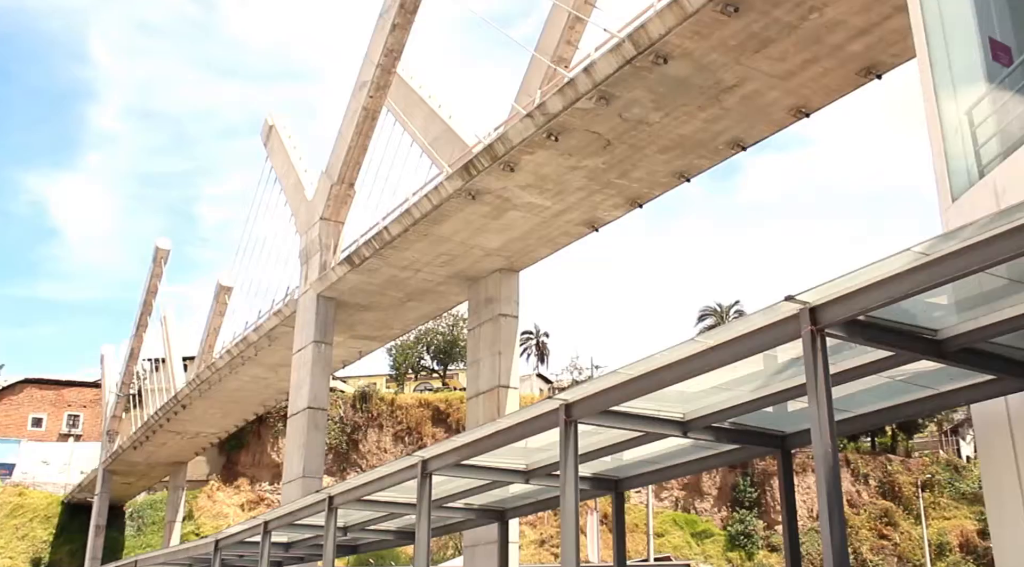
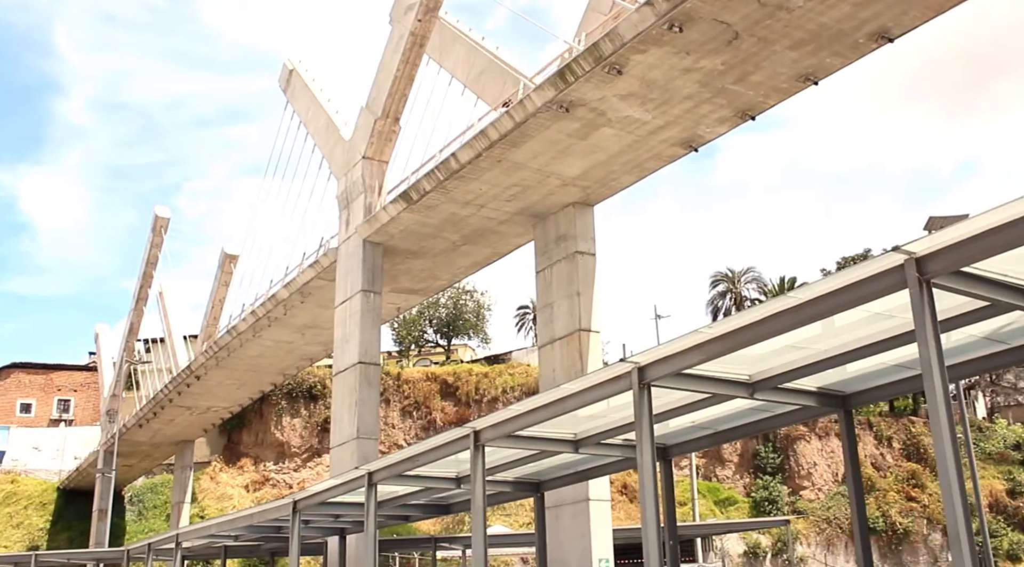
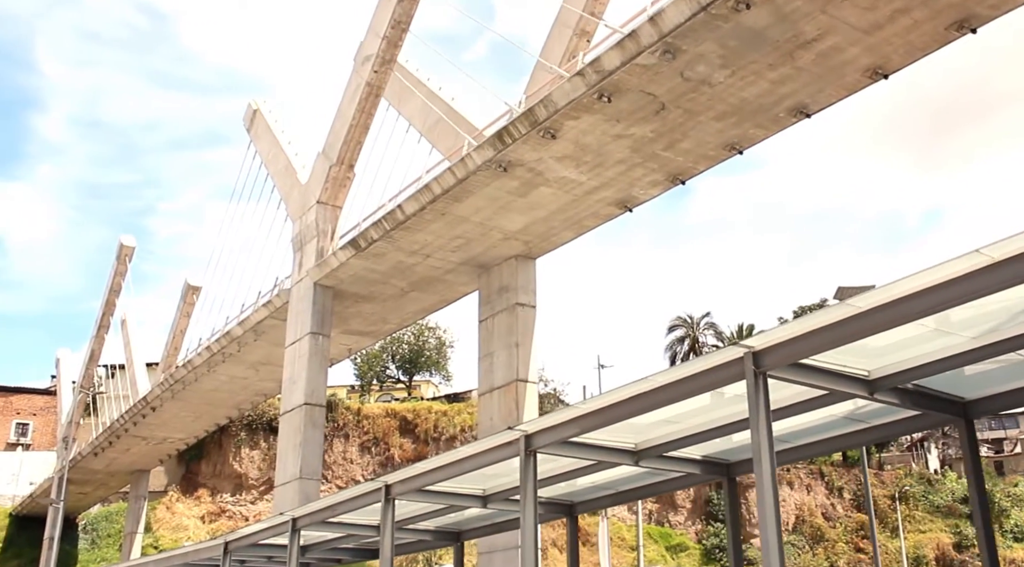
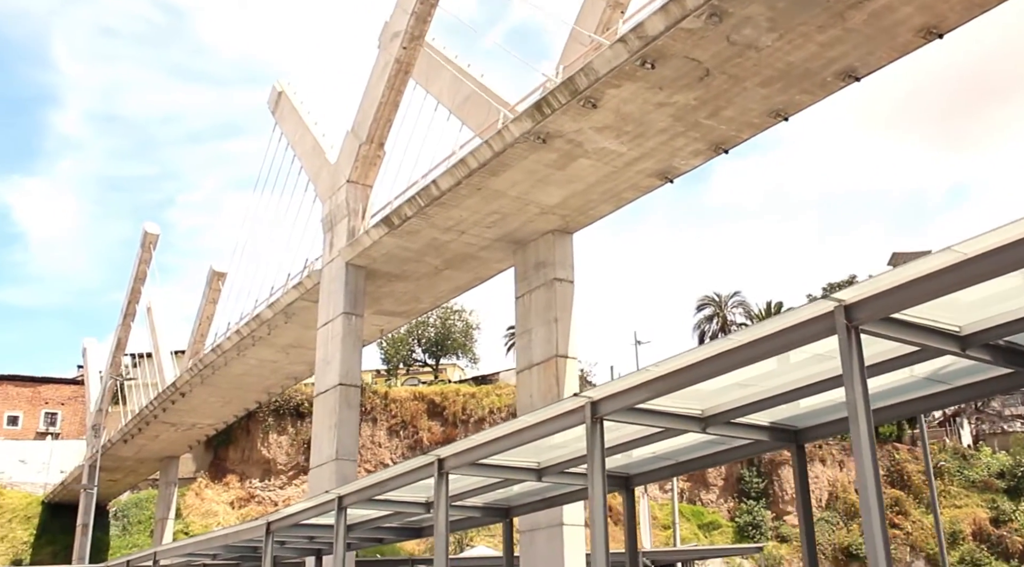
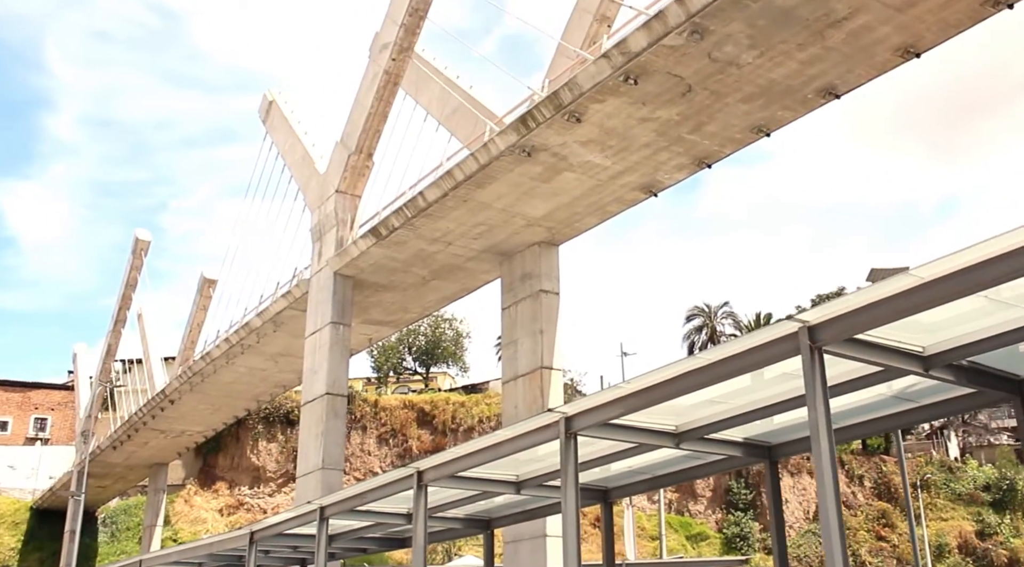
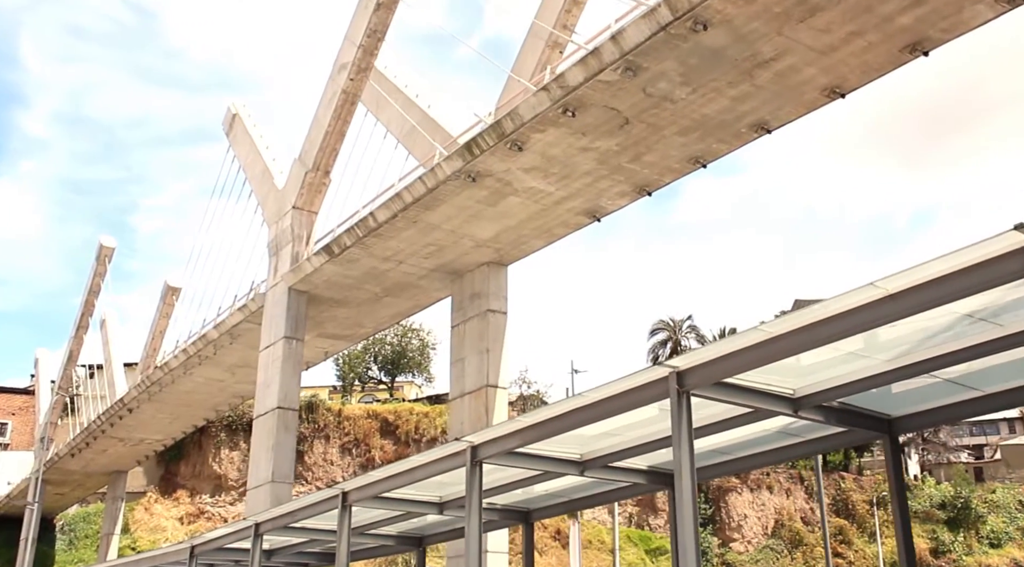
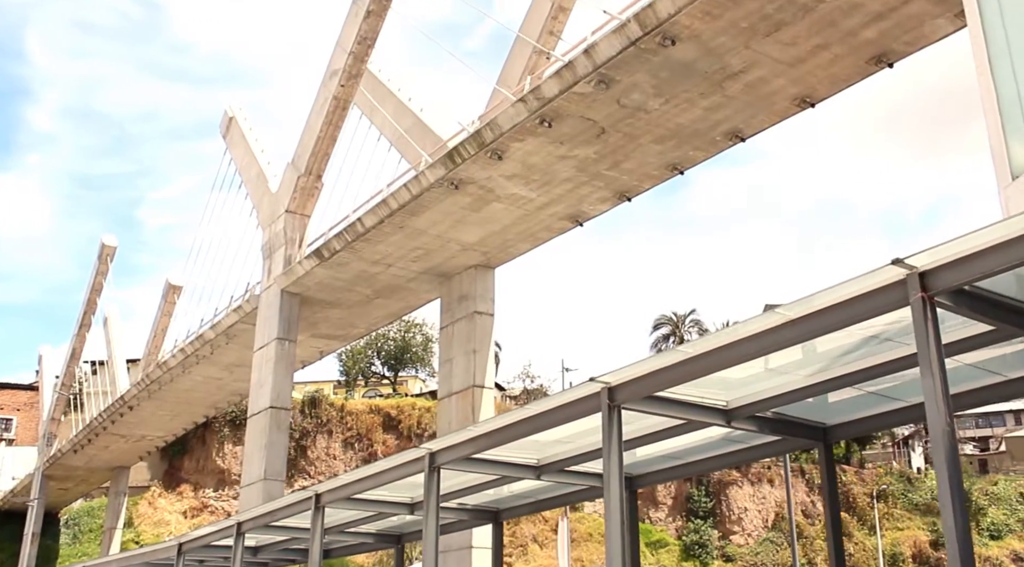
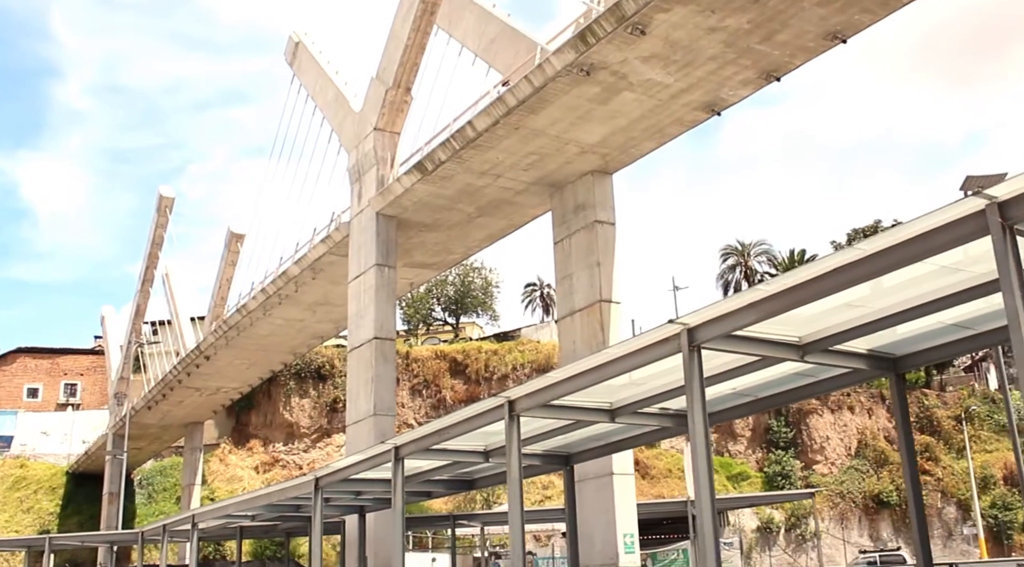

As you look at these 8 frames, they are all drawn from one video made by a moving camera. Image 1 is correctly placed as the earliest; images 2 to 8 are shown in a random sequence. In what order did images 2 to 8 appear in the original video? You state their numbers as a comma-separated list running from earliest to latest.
7, 6, 3, 5, 4, 2, 8
